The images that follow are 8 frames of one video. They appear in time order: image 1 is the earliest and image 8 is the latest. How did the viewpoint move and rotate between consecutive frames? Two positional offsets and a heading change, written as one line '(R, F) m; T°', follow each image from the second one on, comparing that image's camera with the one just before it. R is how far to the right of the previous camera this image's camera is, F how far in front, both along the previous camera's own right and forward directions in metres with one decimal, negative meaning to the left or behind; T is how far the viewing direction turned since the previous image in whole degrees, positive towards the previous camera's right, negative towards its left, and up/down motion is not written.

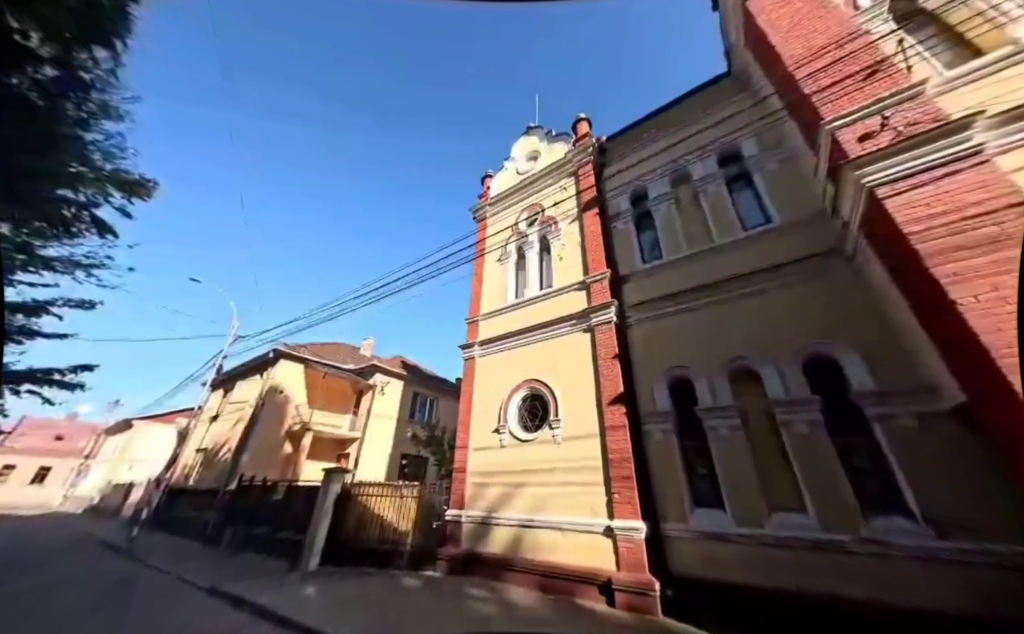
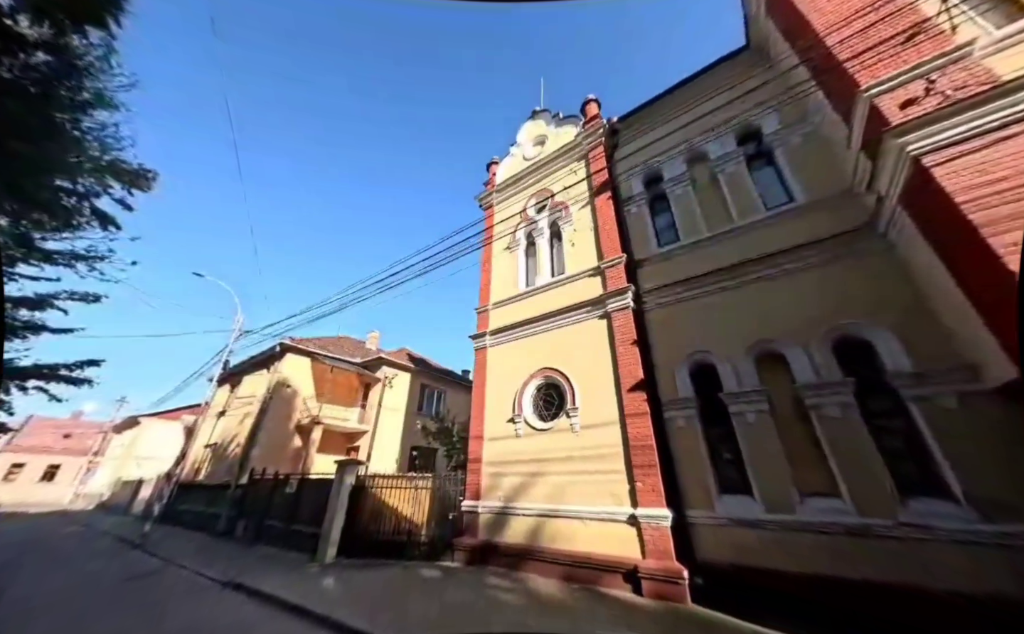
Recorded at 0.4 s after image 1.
(-0.3, +0.2) m; 0°
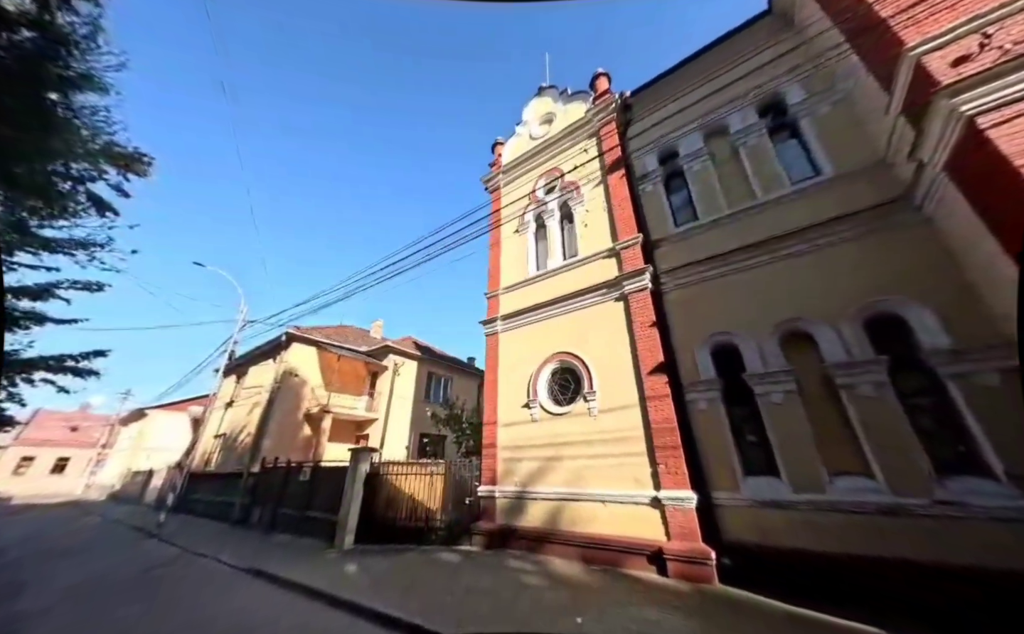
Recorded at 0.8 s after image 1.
(-0.3, +0.2) m; 0°
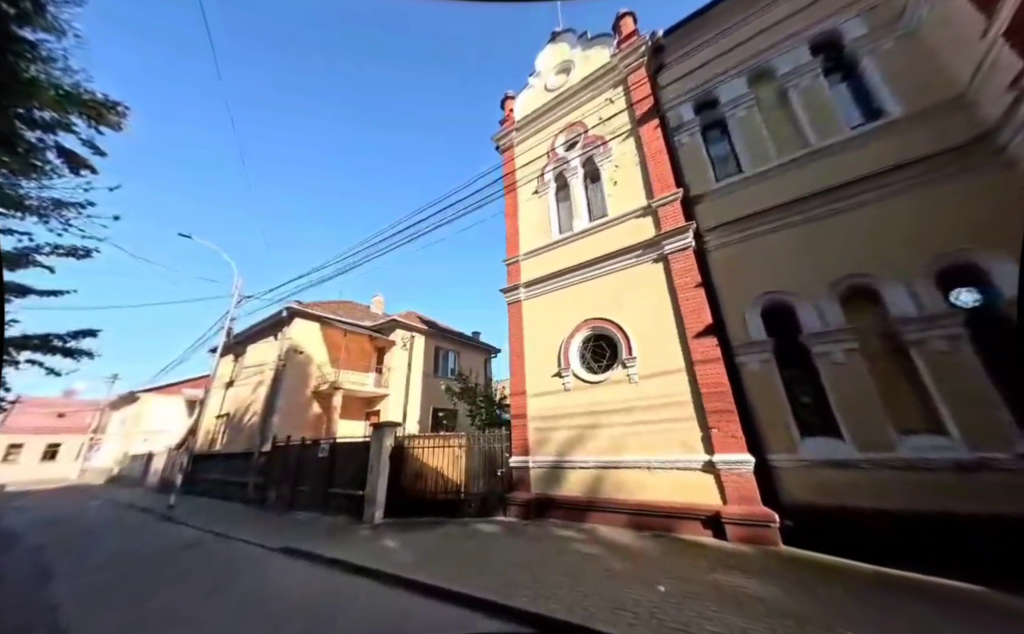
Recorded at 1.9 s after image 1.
(-0.9, +0.5) m; +2°
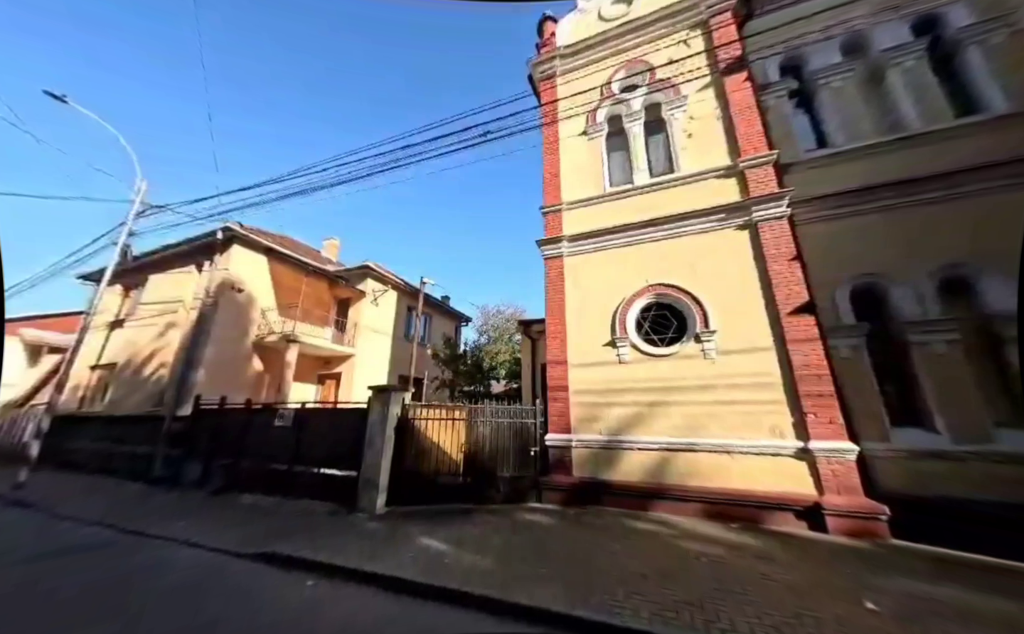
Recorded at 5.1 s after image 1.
(-2.3, +1.6) m; +13°
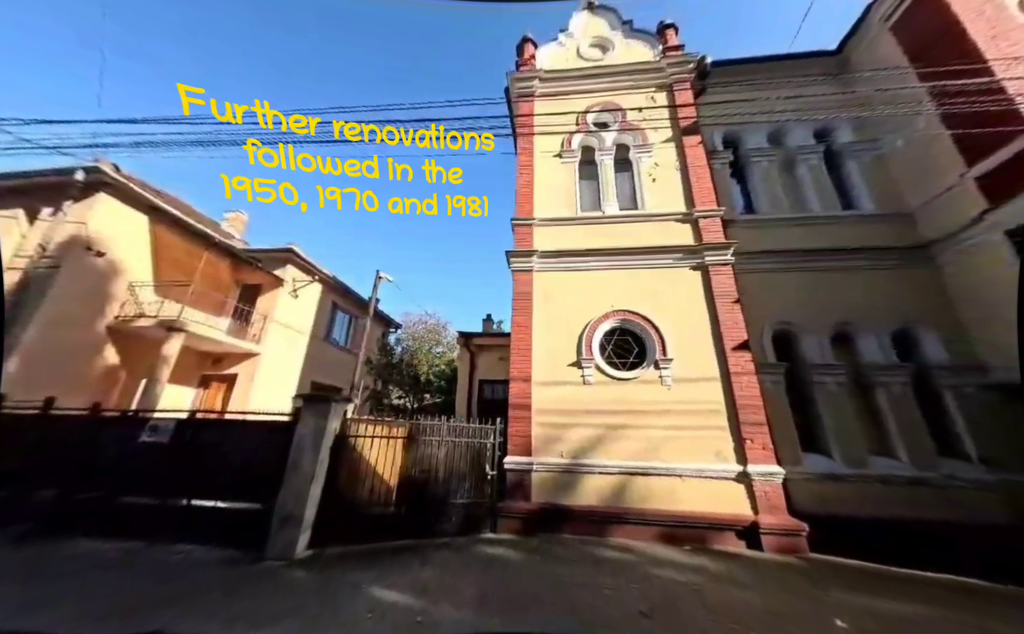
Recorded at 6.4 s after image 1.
(-1.2, +0.6) m; +15°
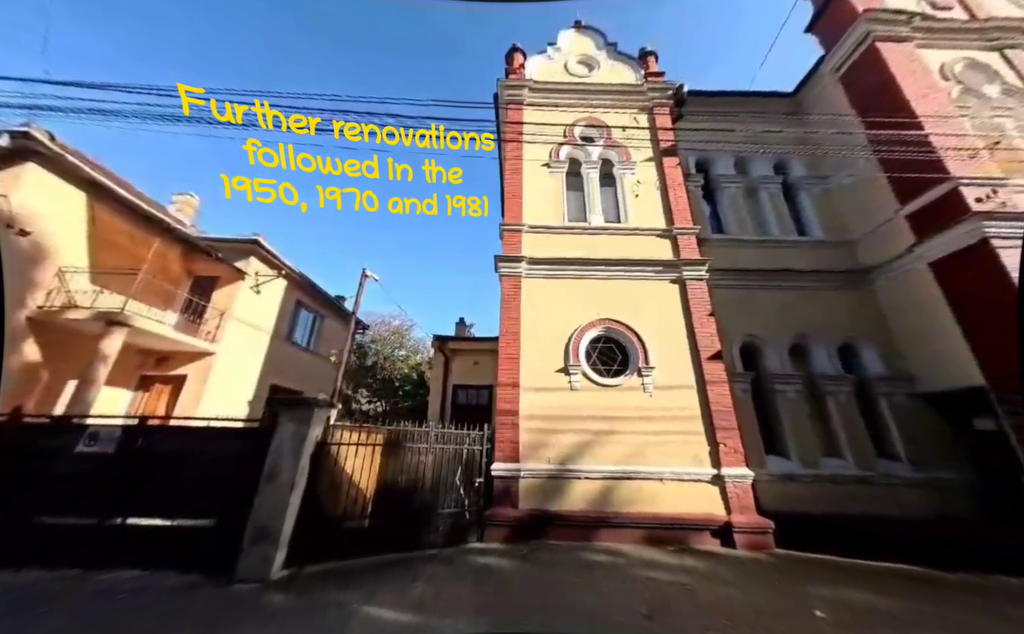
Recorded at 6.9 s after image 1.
(-0.6, +0.1) m; +7°
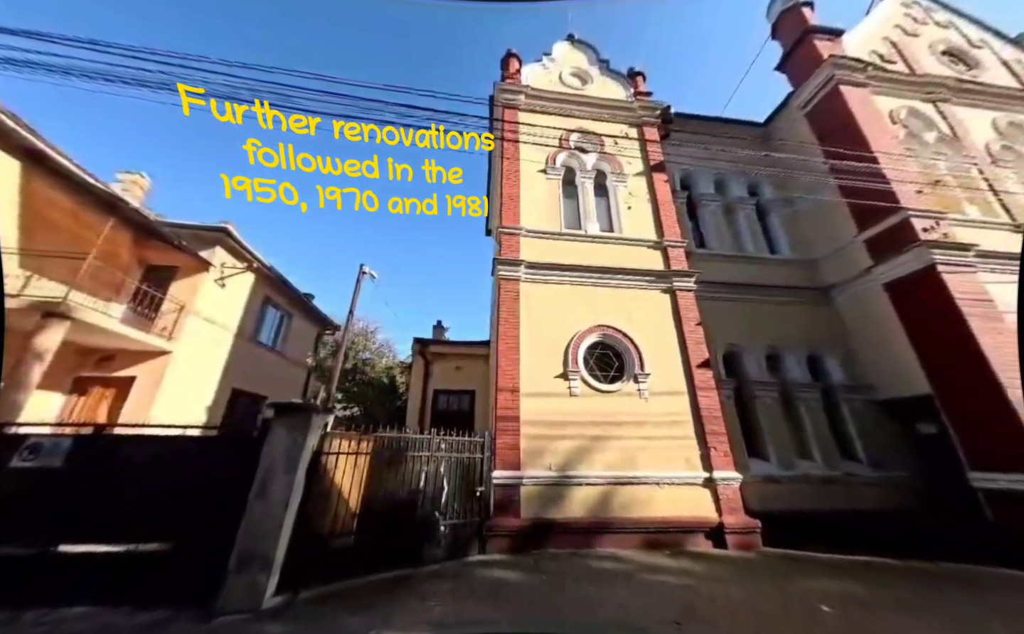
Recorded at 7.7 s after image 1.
(-0.8, +0.2) m; +7°
